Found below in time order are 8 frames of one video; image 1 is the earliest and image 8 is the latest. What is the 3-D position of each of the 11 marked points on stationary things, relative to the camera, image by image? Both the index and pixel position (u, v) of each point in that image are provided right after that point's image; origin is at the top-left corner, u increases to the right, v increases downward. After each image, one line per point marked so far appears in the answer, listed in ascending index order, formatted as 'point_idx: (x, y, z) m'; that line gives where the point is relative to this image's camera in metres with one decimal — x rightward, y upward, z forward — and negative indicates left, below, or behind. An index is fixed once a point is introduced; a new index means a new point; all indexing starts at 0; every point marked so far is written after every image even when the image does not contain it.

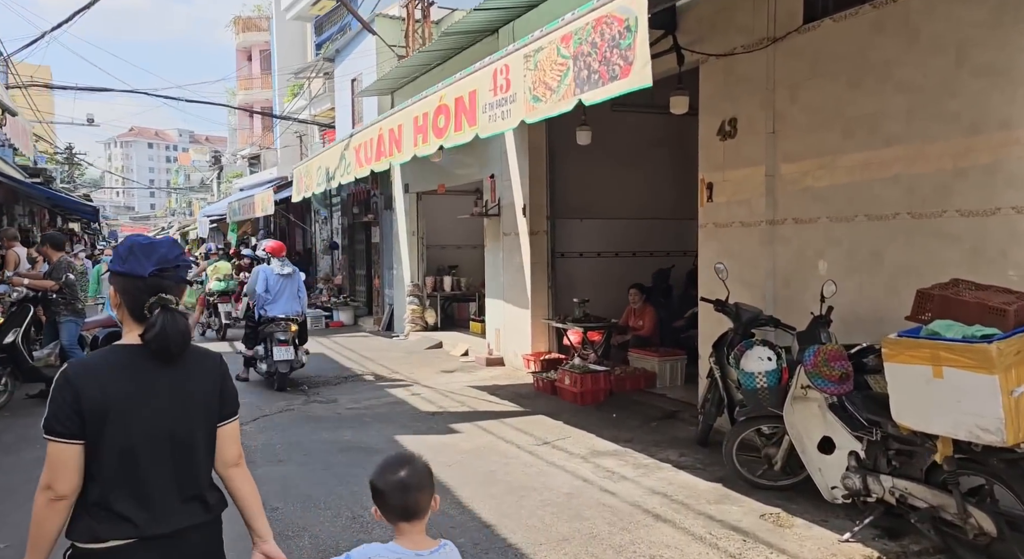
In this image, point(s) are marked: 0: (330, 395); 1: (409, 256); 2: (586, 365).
0: (-1.7, -1.1, +7.7) m
1: (-1.5, +0.3, +12.1) m
2: (+0.6, -0.7, +7.1) m
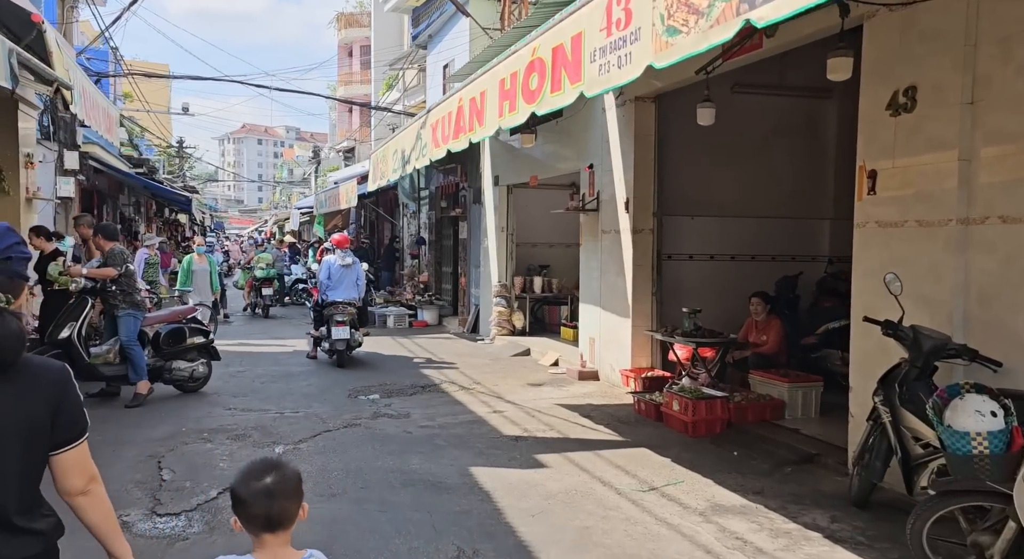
0: (-0.9, -1.0, +6.8) m
1: (-0.2, +0.4, +11.3) m
2: (+1.3, -0.8, +6.0) m
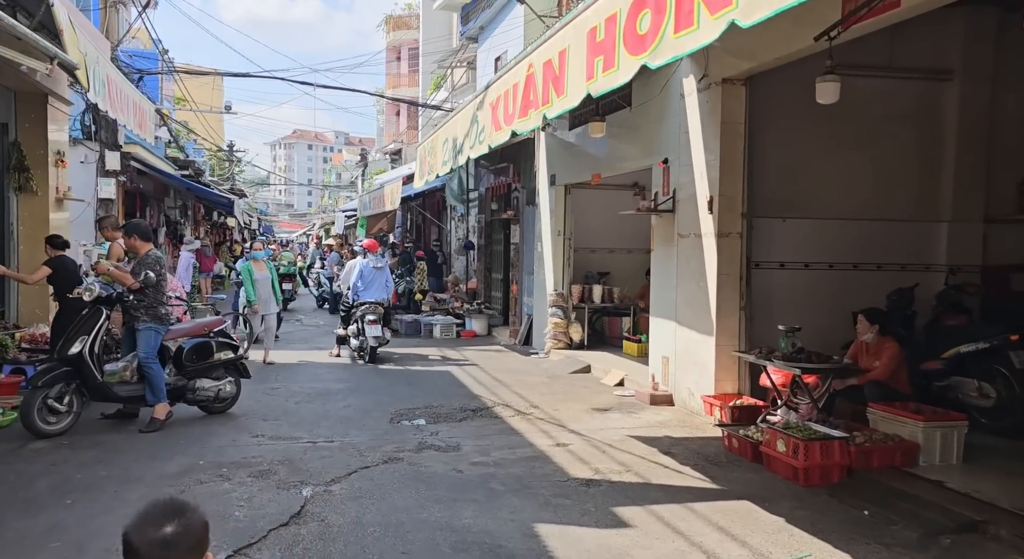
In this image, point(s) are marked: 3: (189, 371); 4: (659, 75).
0: (-0.4, -1.1, +6.0) m
1: (+0.5, +0.3, +10.3) m
2: (+1.8, -0.9, +5.0) m
3: (-2.9, -0.9, +7.4) m
4: (+1.2, +1.7, +7.0) m
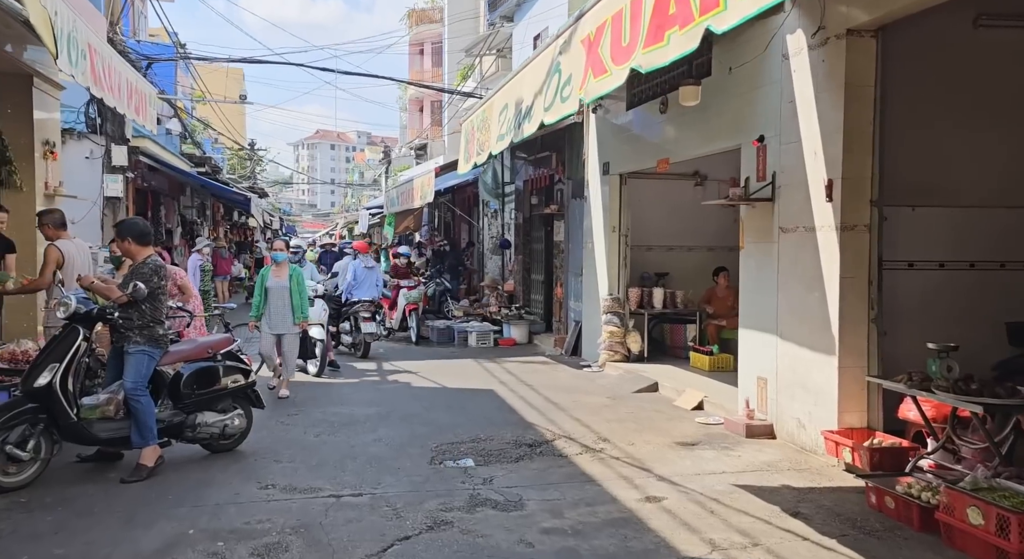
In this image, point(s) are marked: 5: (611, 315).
0: (0.0, -1.2, +4.8) m
1: (+1.0, +0.2, +9.1) m
2: (+2.1, -0.9, +3.7) m
3: (-2.4, -0.9, +6.2) m
4: (+1.7, +1.7, +5.8) m
5: (+1.1, -0.4, +8.9) m
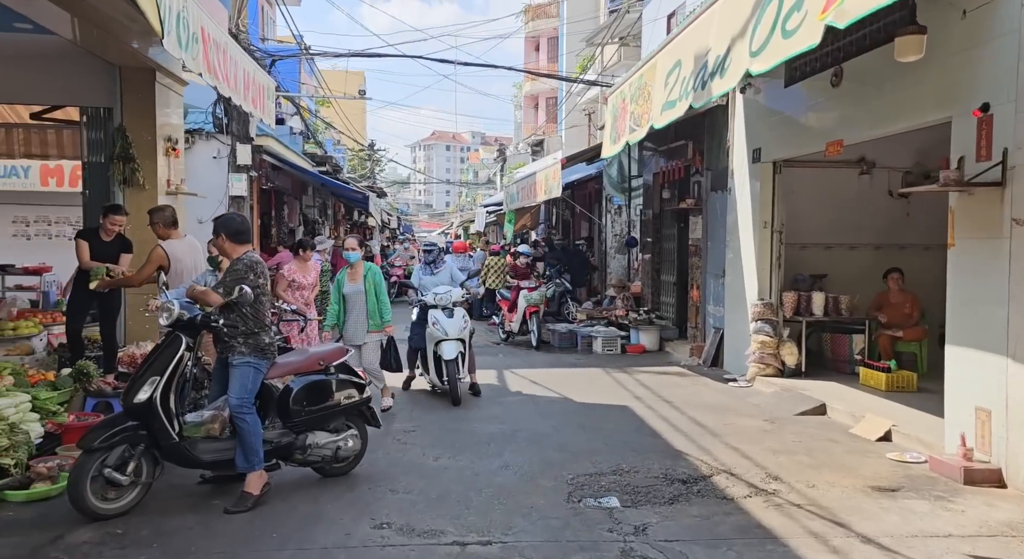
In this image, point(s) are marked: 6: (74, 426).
0: (+0.7, -1.2, +3.8) m
1: (+2.4, +0.2, +8.0) m
2: (+2.7, -0.9, +2.6) m
3: (-1.4, -1.0, +5.6) m
4: (+2.5, +1.7, +4.6) m
5: (+2.4, -0.4, +7.8) m
6: (-3.7, -1.2, +7.1) m
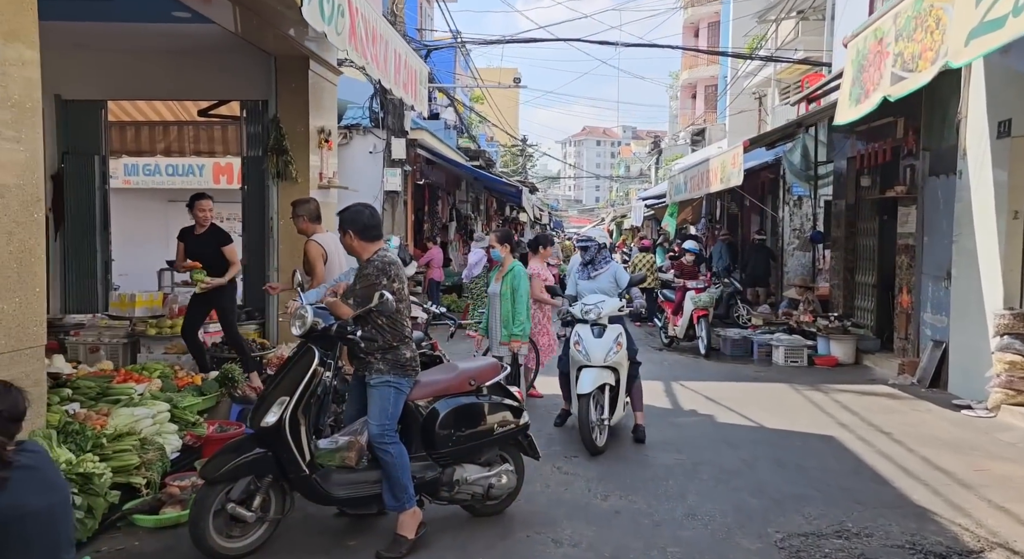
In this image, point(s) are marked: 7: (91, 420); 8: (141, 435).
0: (+1.4, -1.2, +2.6) m
1: (+3.8, +0.2, +6.4) m
2: (+3.2, -1.0, +1.0) m
3: (-0.4, -1.0, +4.8) m
4: (+3.4, +1.6, +3.1) m
5: (+3.8, -0.4, +6.3) m
6: (-2.3, -1.3, +6.6) m
7: (-3.0, -1.0, +5.9) m
8: (-2.6, -1.1, +5.8) m
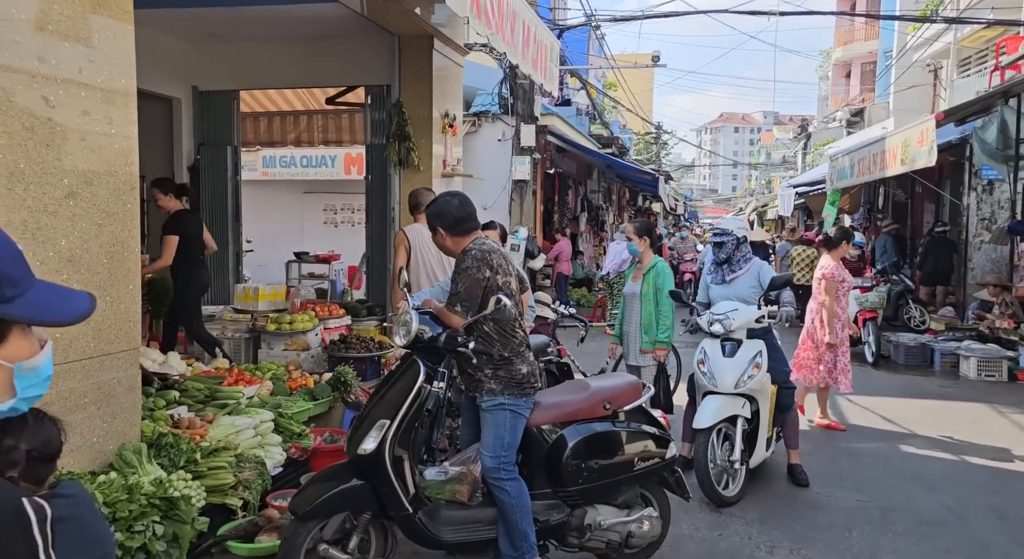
0: (+1.8, -1.3, +1.5) m
1: (+4.7, +0.1, +4.9) m
2: (+3.2, -1.1, -0.4) m
3: (+0.3, -1.0, +3.9) m
4: (+3.8, +1.6, +1.6) m
5: (+4.6, -0.5, +4.7) m
6: (-1.4, -1.2, +6.0) m
7: (-2.1, -1.0, +5.4) m
8: (-1.7, -1.1, +5.2) m
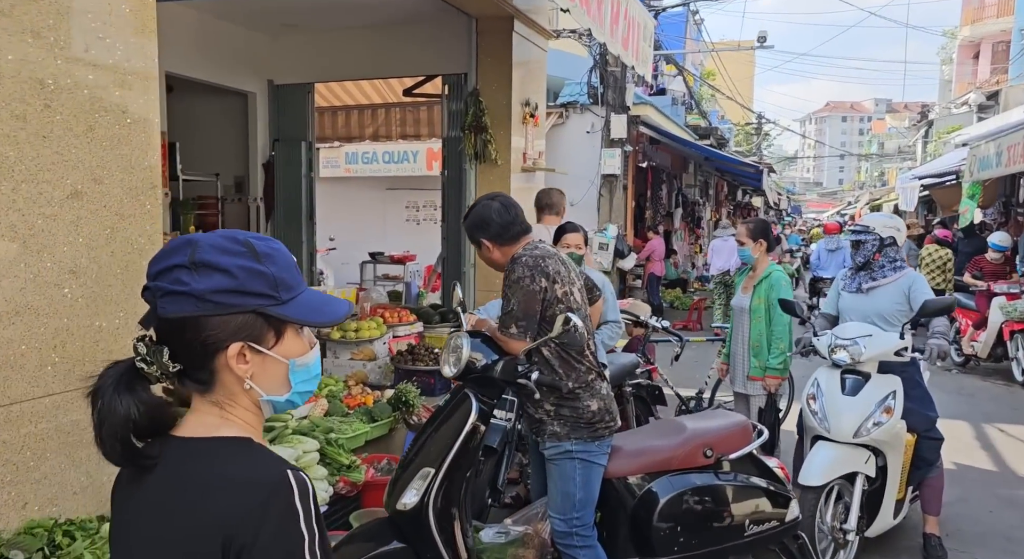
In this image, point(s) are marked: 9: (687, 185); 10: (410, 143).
0: (+1.7, -1.4, +0.4) m
1: (+5.0, +0.1, +3.4) m
2: (+3.0, -1.2, -1.6) m
3: (+0.5, -1.1, +3.0) m
4: (+3.7, +1.5, +0.3) m
5: (+4.9, -0.5, +3.3) m
6: (-0.9, -1.3, +5.2) m
7: (-1.6, -1.0, +4.8) m
8: (-1.3, -1.1, +4.5) m
9: (+4.0, +2.2, +19.3) m
10: (-1.7, +2.3, +14.2) m
